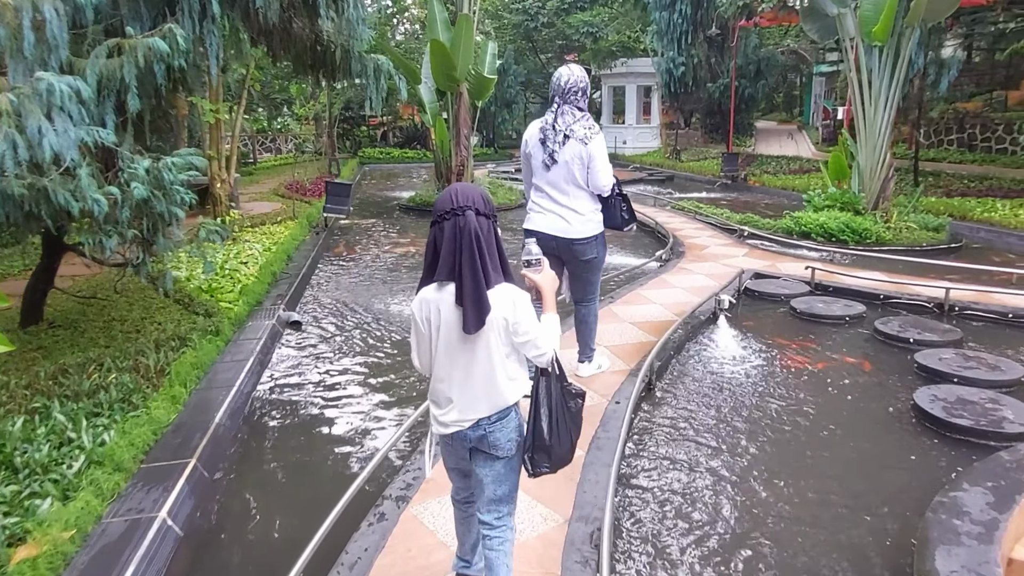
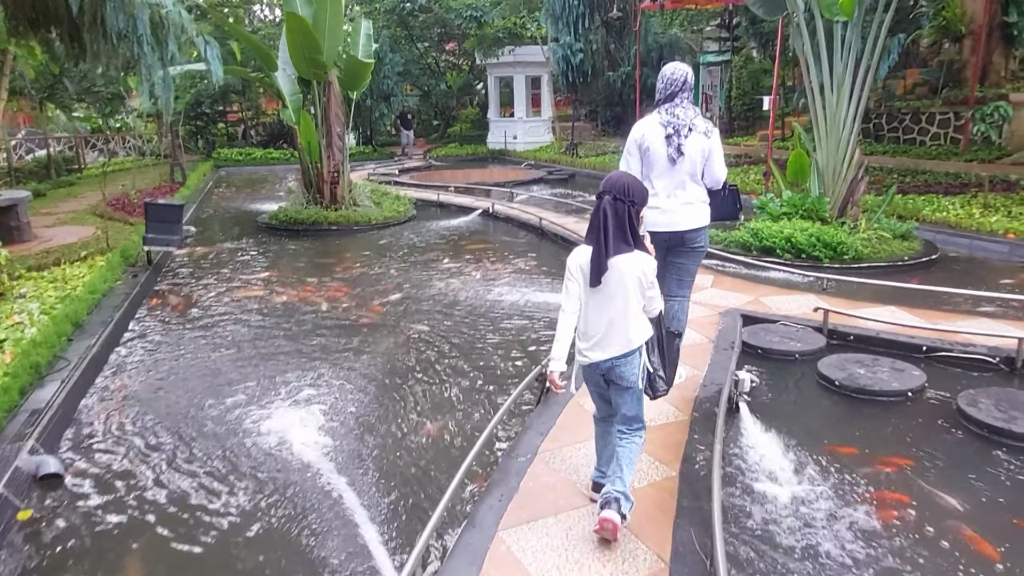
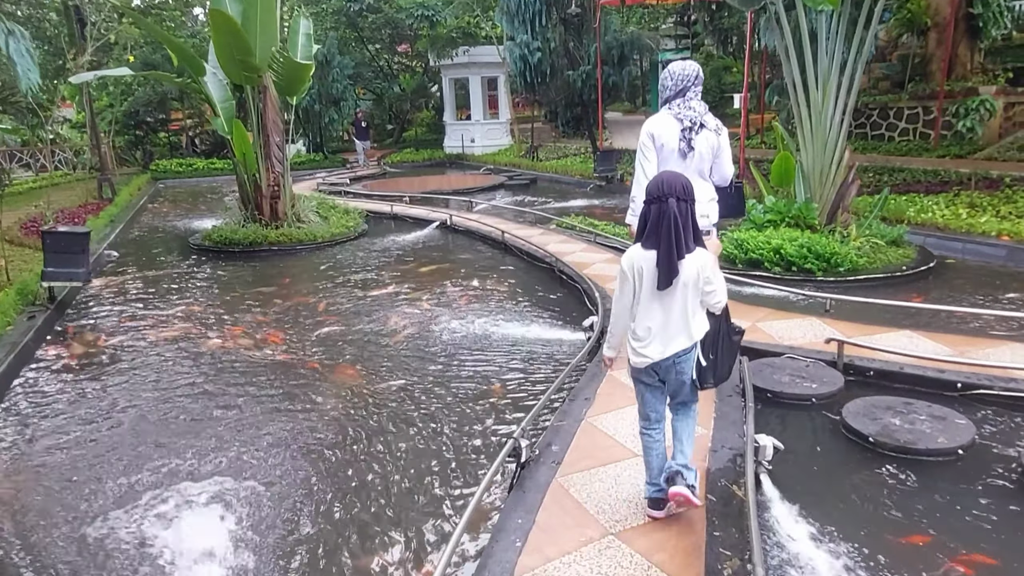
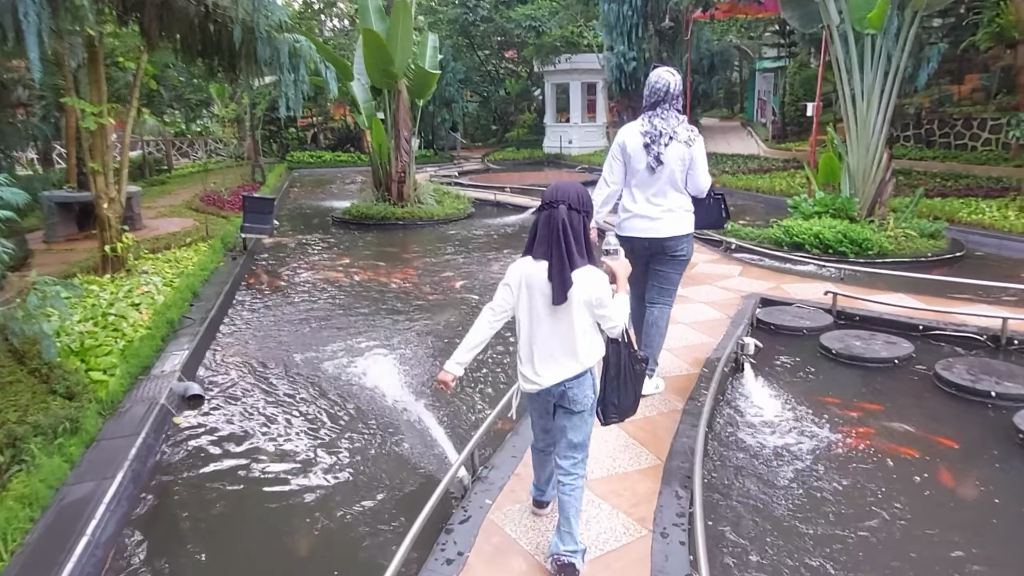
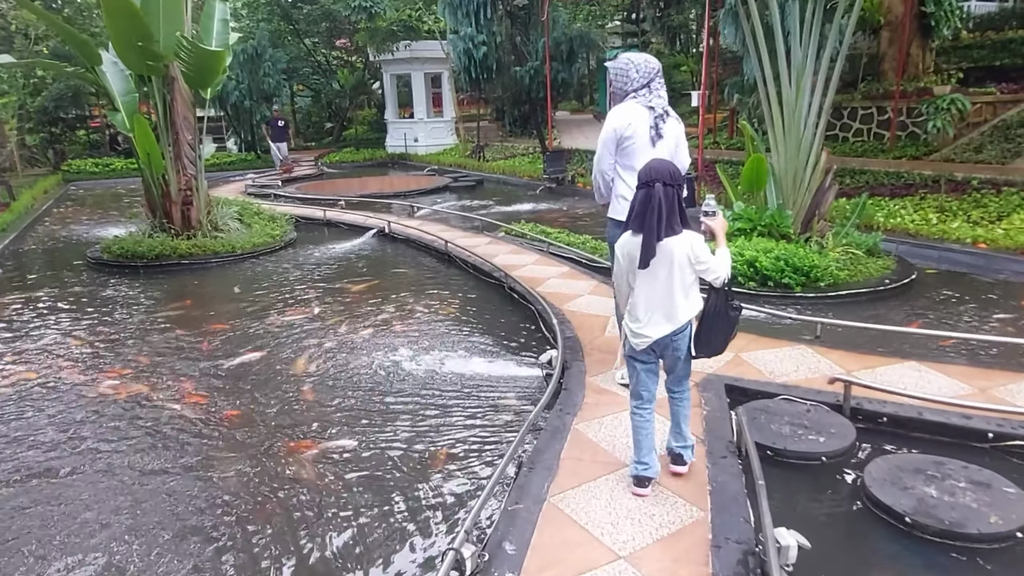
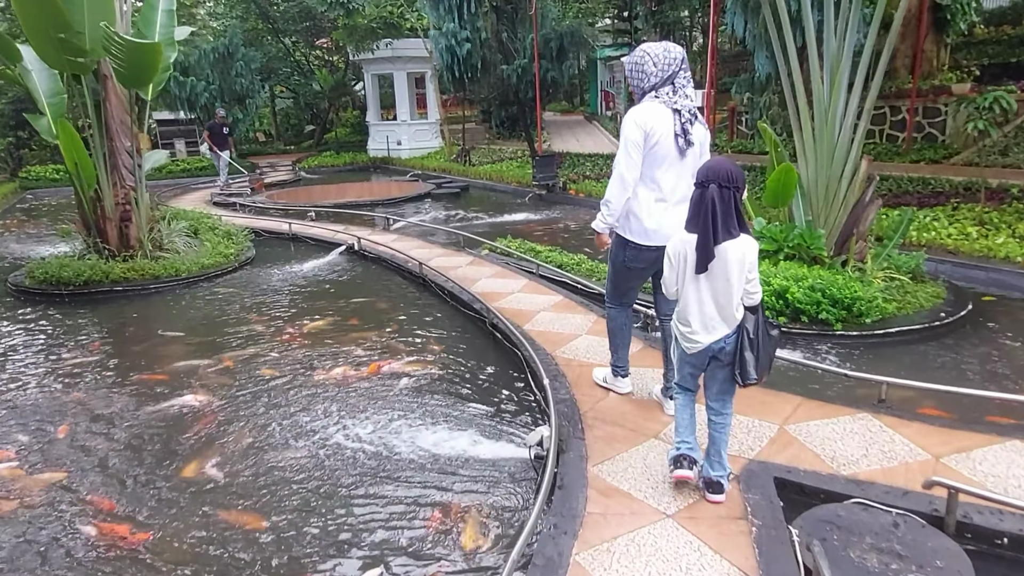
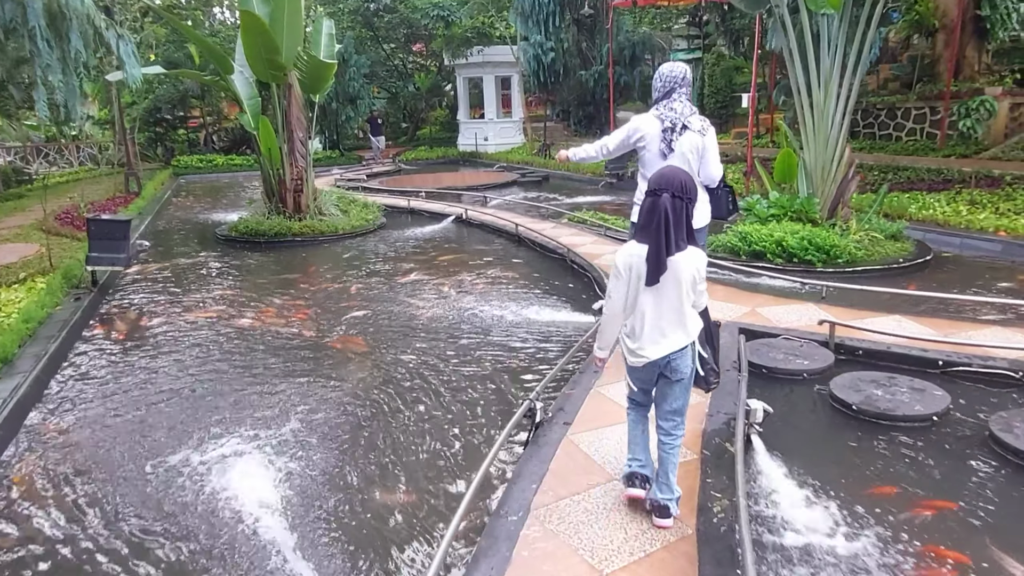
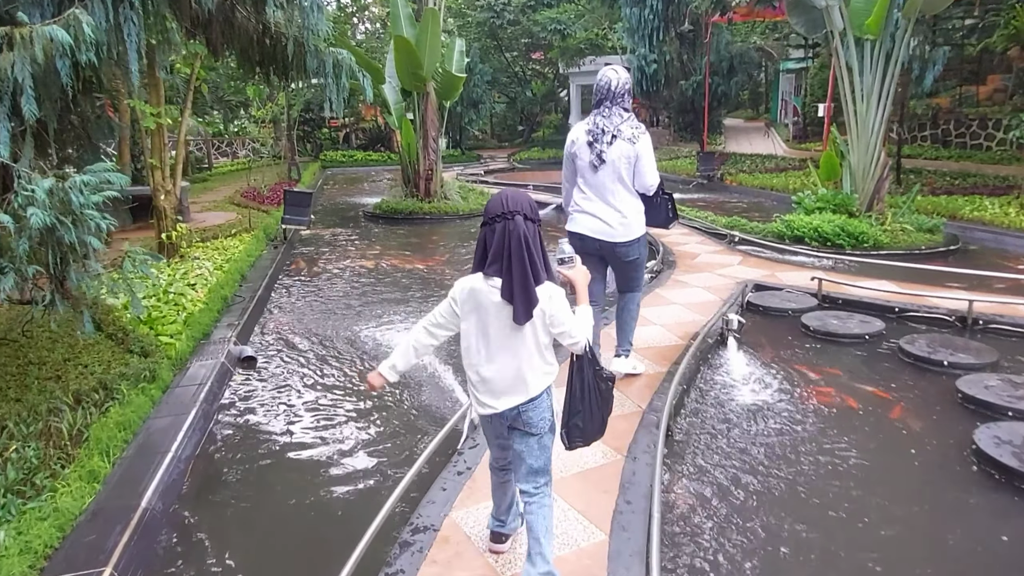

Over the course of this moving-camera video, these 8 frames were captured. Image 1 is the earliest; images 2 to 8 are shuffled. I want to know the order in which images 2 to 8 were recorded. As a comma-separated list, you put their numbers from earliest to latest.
8, 4, 2, 7, 3, 5, 6
